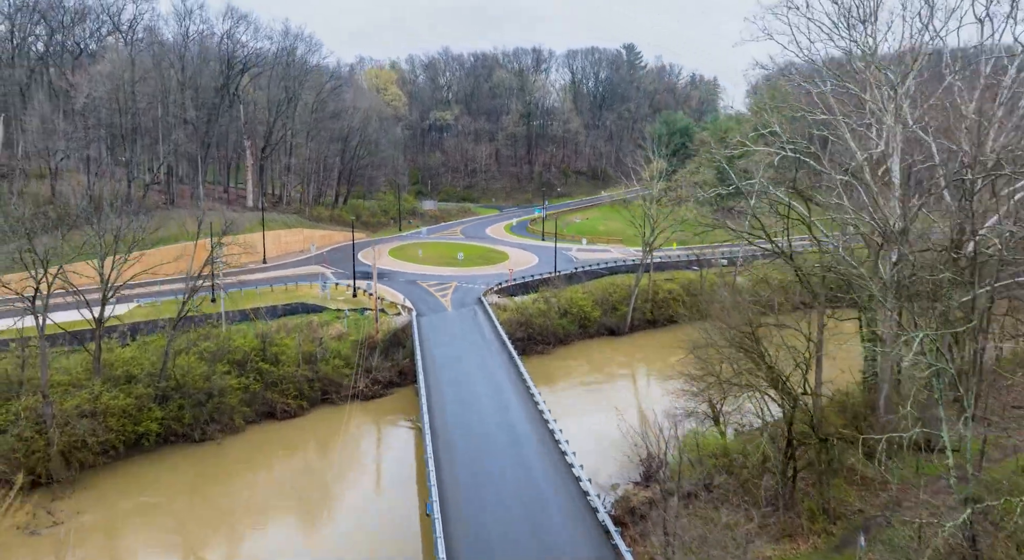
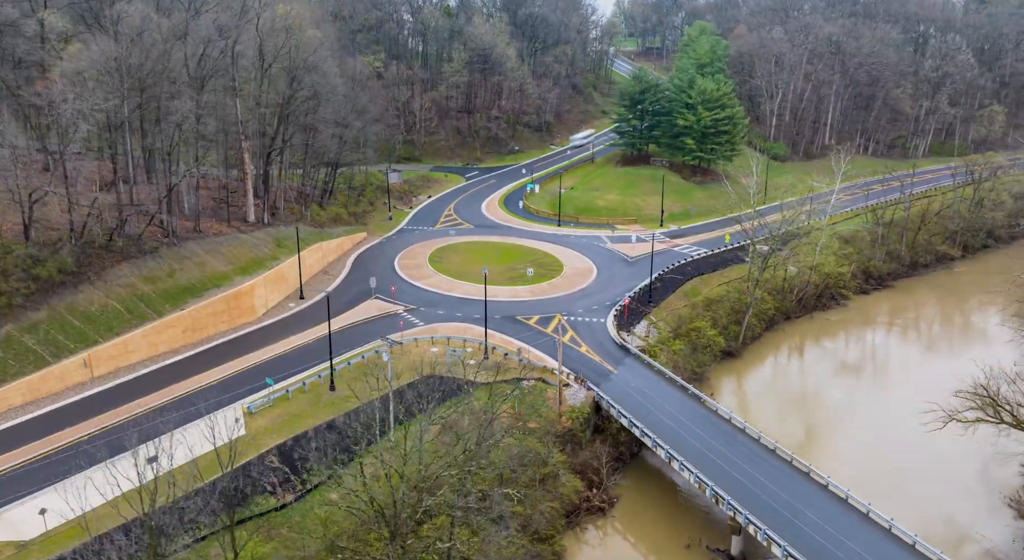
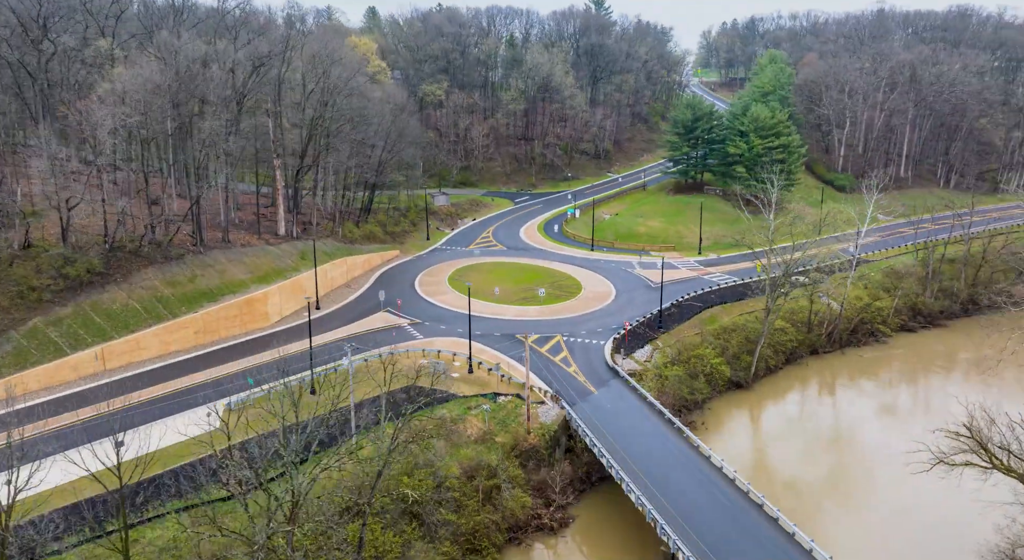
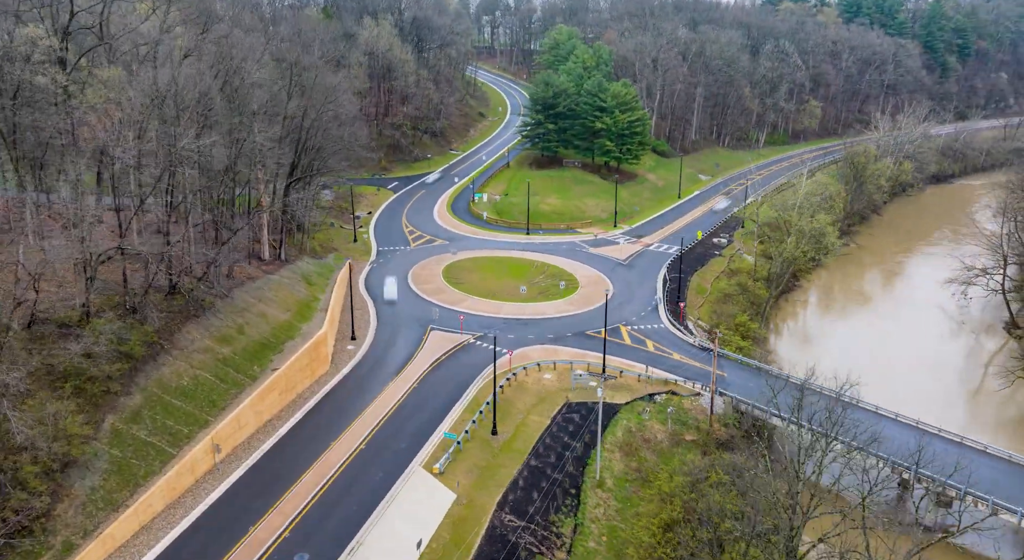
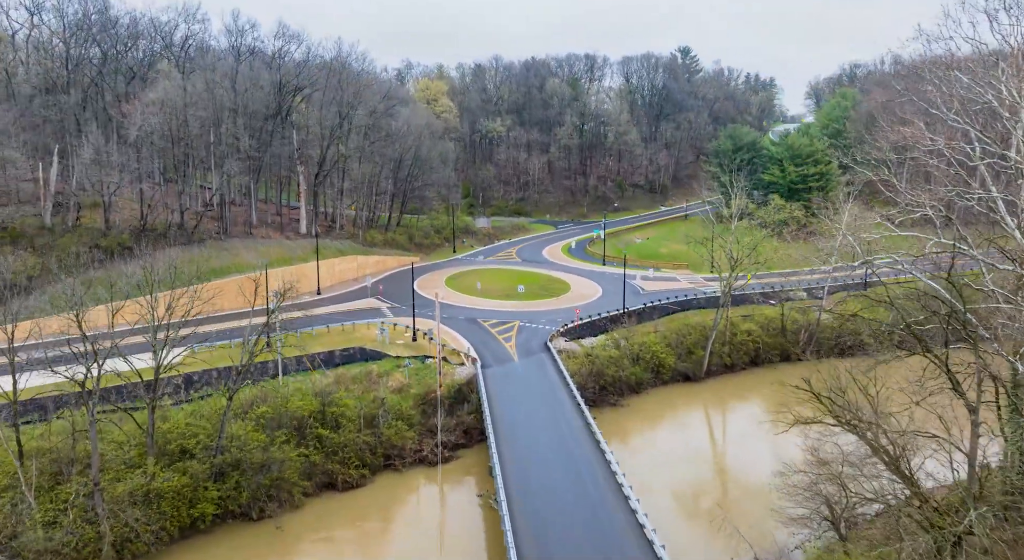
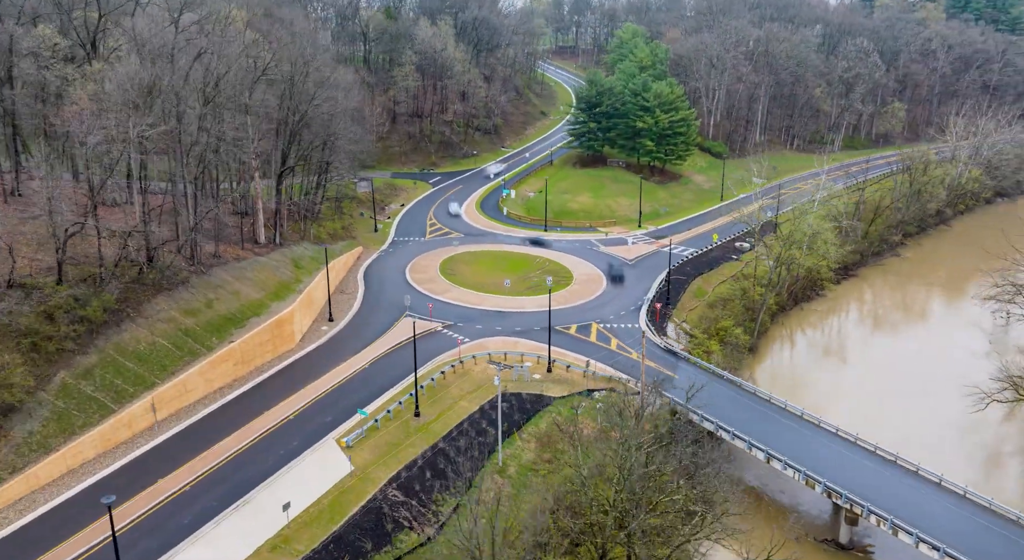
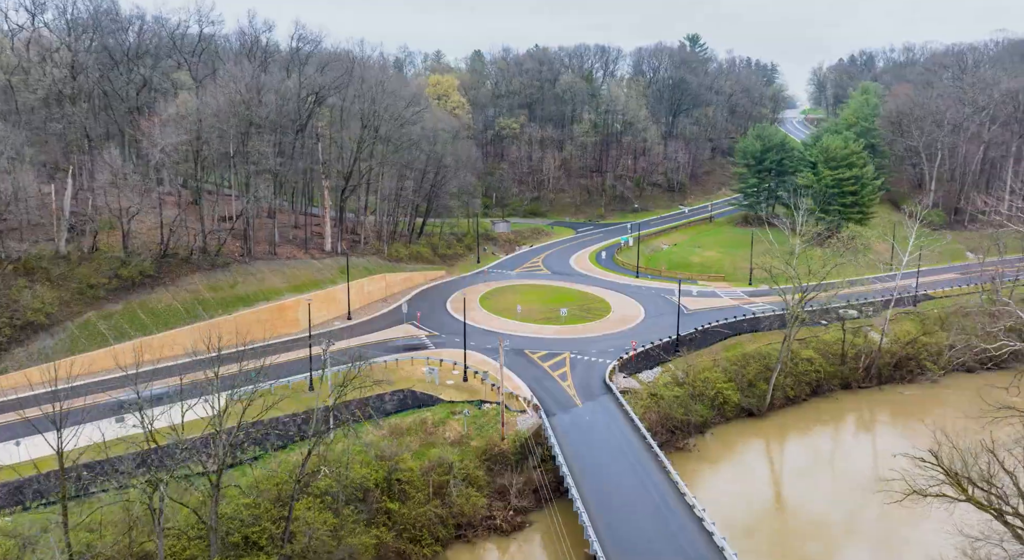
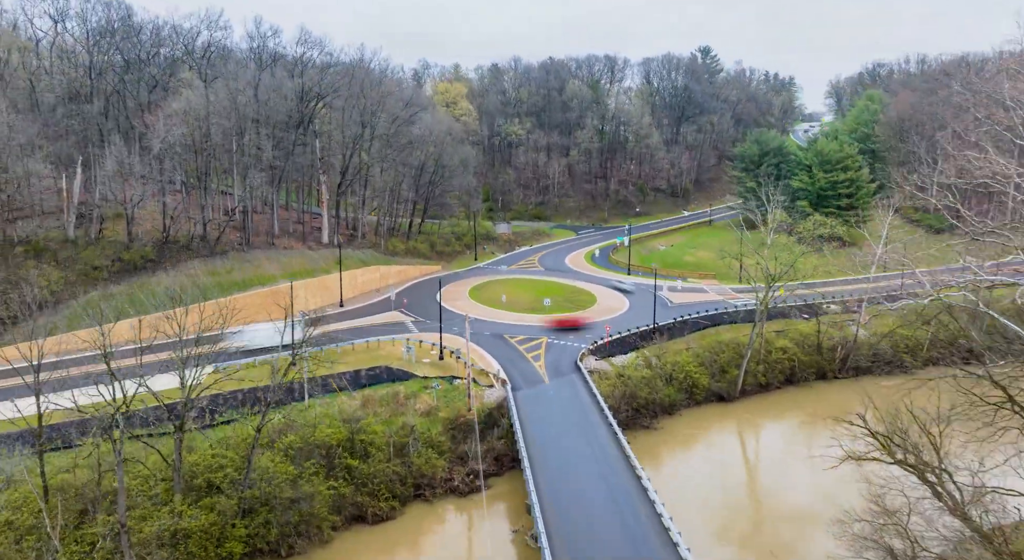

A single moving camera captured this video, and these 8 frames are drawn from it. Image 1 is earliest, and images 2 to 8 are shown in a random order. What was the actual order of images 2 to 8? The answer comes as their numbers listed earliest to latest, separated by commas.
5, 8, 7, 3, 2, 6, 4
